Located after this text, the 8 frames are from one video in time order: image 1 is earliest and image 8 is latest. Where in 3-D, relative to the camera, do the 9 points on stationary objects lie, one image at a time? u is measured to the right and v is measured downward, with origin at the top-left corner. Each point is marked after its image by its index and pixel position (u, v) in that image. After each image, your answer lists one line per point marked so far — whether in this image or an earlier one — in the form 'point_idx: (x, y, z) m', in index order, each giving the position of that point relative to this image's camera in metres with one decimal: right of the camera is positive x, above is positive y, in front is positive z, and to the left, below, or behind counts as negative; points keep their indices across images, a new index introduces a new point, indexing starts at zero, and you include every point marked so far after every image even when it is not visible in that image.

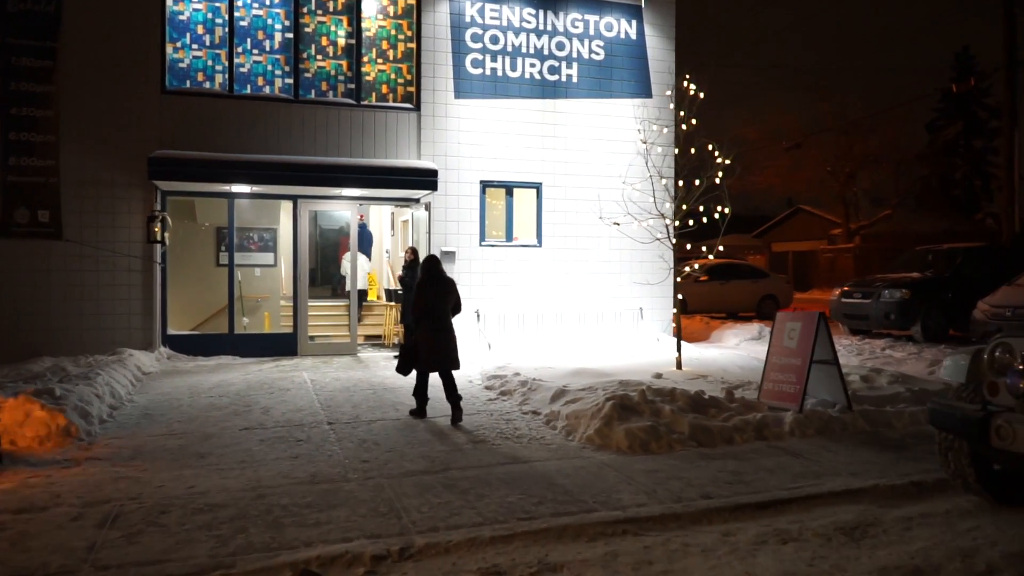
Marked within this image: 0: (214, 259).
0: (-4.6, +0.4, +12.7) m
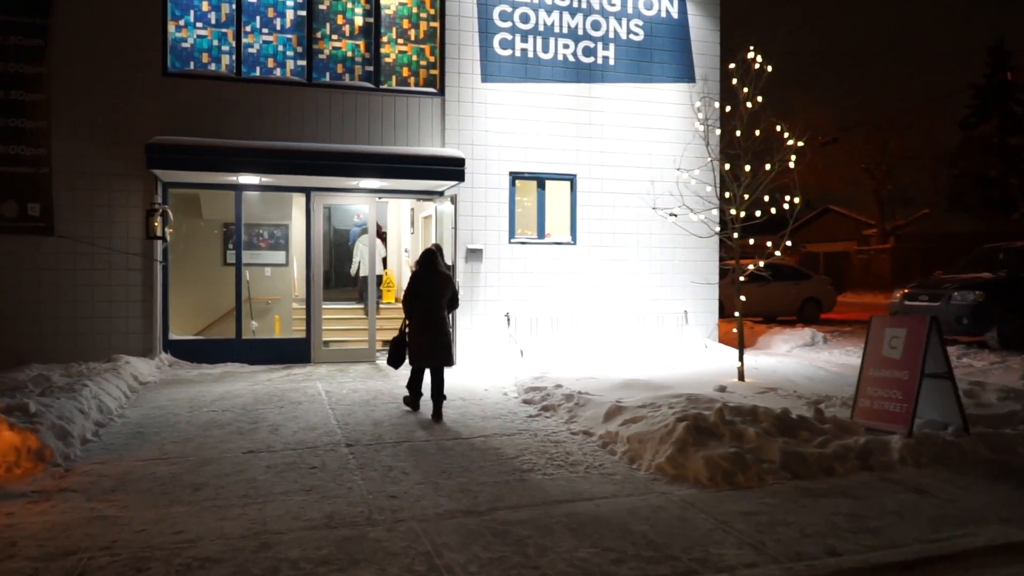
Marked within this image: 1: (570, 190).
0: (-4.1, +0.4, +11.6) m
1: (+0.9, +1.5, +12.7) m
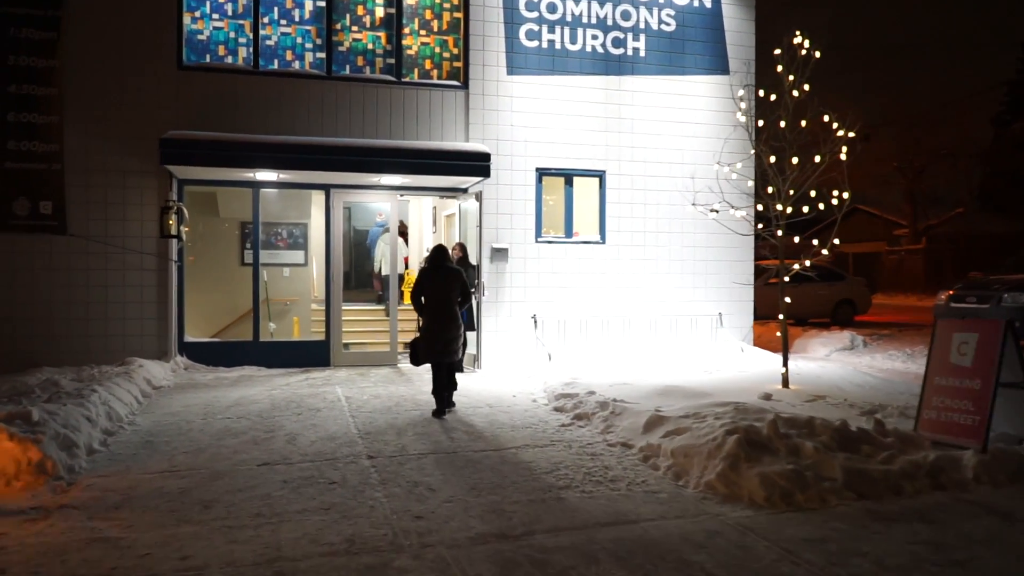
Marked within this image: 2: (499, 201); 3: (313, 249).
0: (-3.7, +0.4, +11.2) m
1: (+1.3, +1.5, +12.2) m
2: (-0.2, +1.2, +11.5) m
3: (-2.8, +0.5, +11.4) m
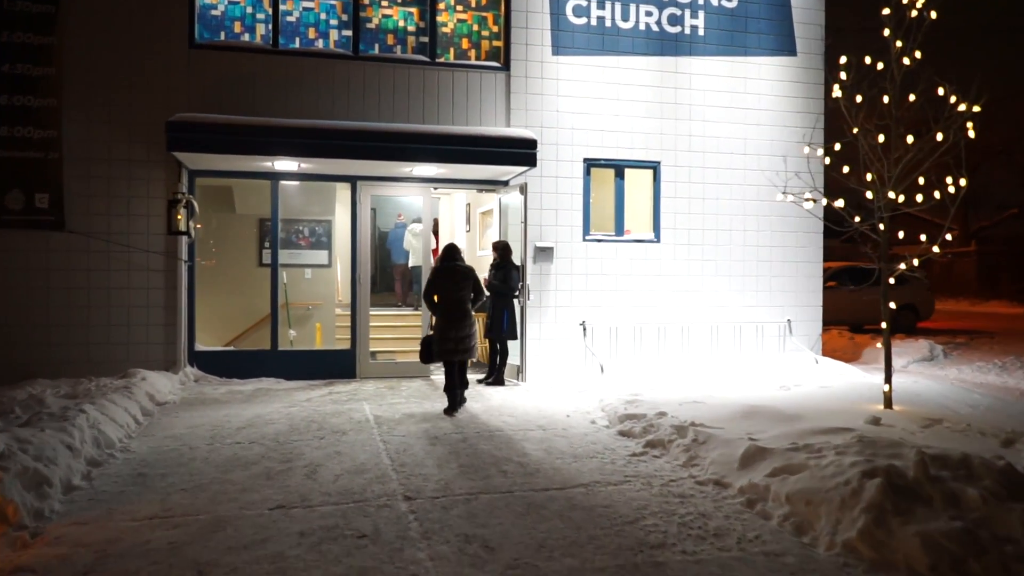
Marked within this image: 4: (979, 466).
0: (-3.2, +0.4, +10.1) m
1: (+1.9, +1.4, +11.0) m
2: (+0.4, +1.2, +10.4) m
3: (-2.2, +0.5, +10.3) m
4: (+2.6, -1.0, +4.5) m
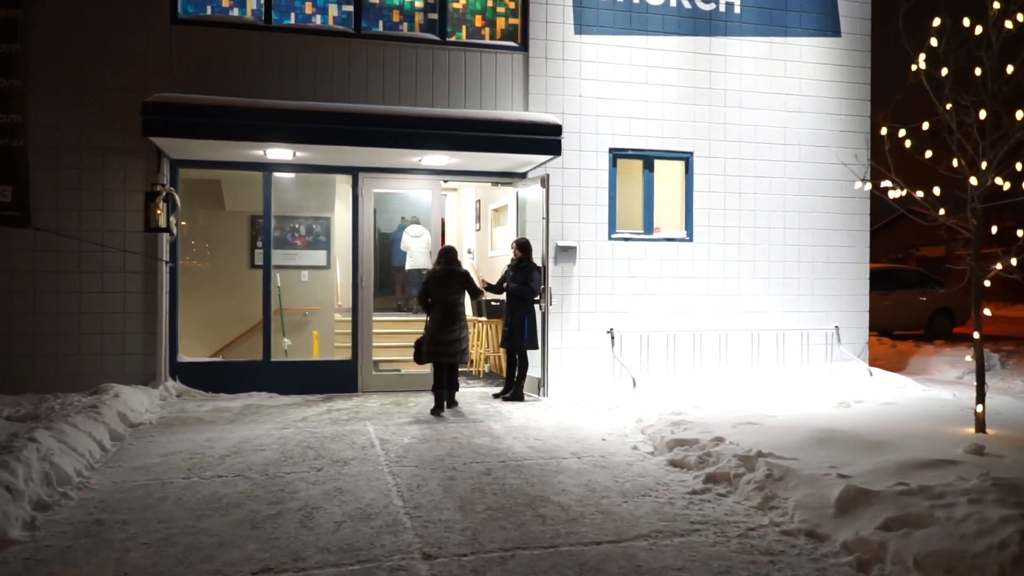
0: (-3.0, +0.3, +9.1) m
1: (+2.1, +1.4, +10.0) m
2: (+0.6, +1.1, +9.4) m
3: (-2.0, +0.5, +9.3) m
4: (+2.8, -1.0, +3.5) m
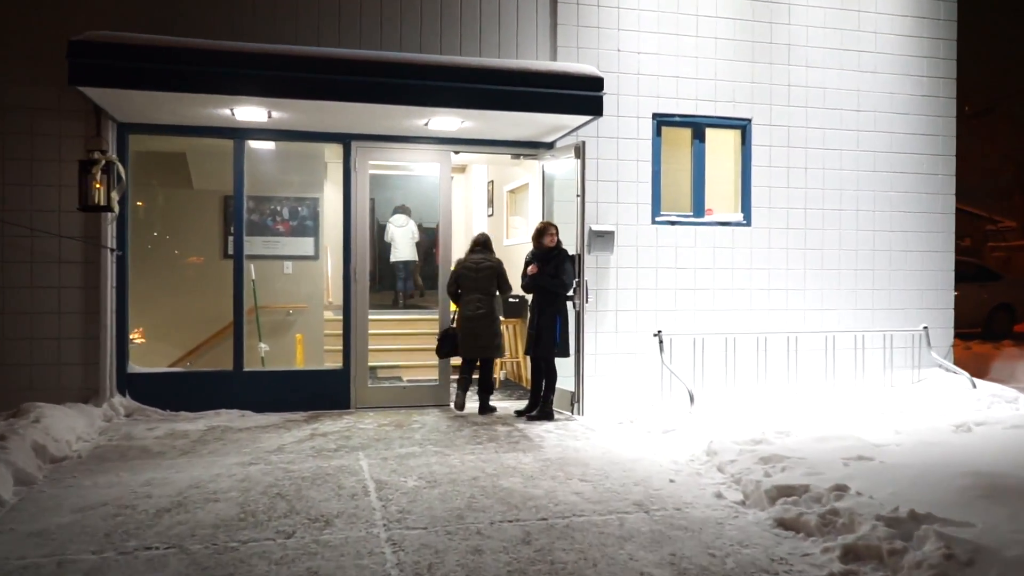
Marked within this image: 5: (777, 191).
0: (-2.7, +0.4, +7.5) m
1: (+2.3, +1.5, +8.4) m
2: (+0.8, +1.2, +7.7) m
3: (-1.7, +0.5, +7.7) m
4: (+3.0, -1.0, +1.9) m
5: (+2.7, +1.0, +8.3) m
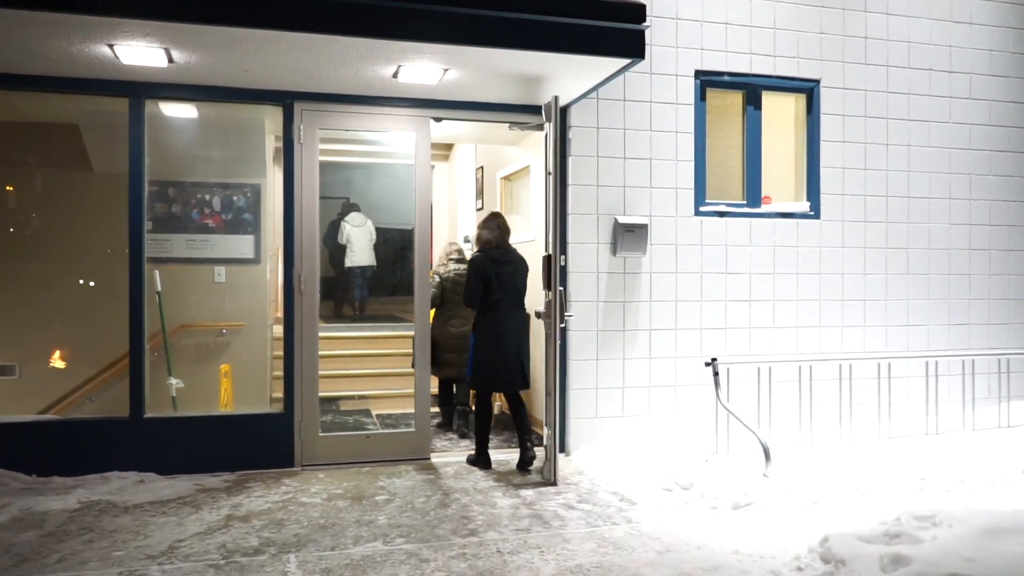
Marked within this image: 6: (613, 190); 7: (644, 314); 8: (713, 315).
0: (-2.7, +0.3, +5.5) m
1: (+2.3, +1.4, +6.5) m
2: (+0.8, +1.1, +5.8) m
3: (-1.7, +0.4, +5.7) m
4: (+3.2, -1.0, 0.0) m
5: (+2.7, +0.9, +6.4) m
6: (+0.7, +0.7, +5.8) m
7: (+1.0, -0.2, +5.8) m
8: (+1.5, -0.2, +6.0) m
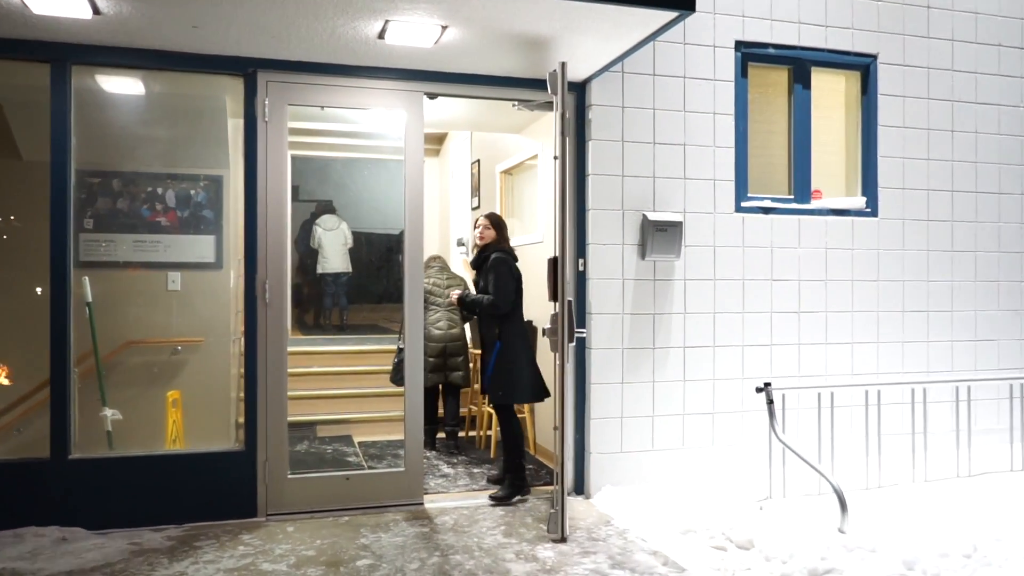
0: (-2.7, +0.2, +4.5) m
1: (+2.3, +1.3, +5.6) m
2: (+0.9, +1.1, +4.9) m
3: (-1.7, +0.4, +4.7) m
4: (+3.3, -1.0, -0.9) m
5: (+2.7, +0.8, +5.5) m
6: (+0.8, +0.6, +4.8) m
7: (+1.0, -0.2, +4.8) m
8: (+1.5, -0.3, +5.0) m
